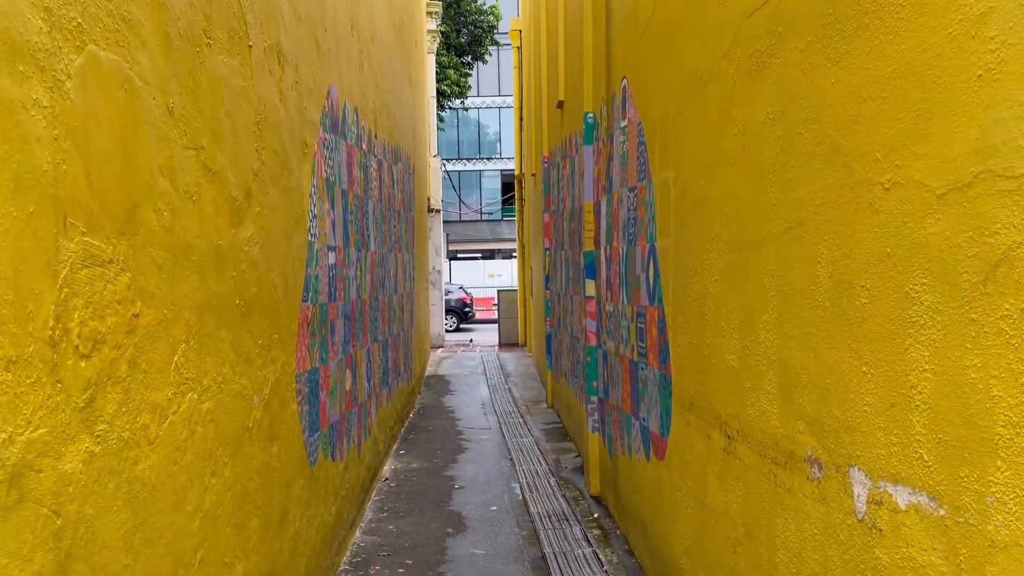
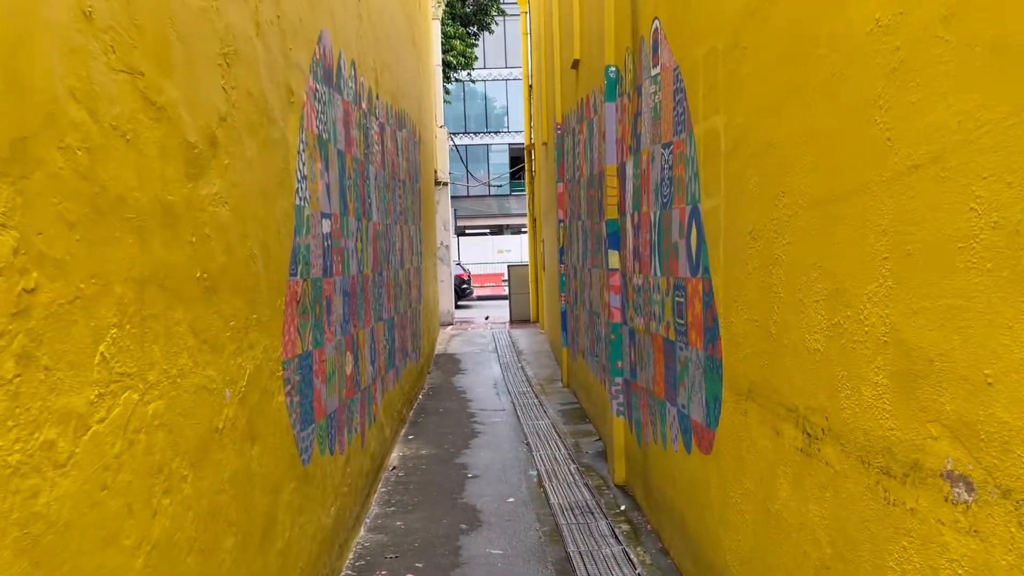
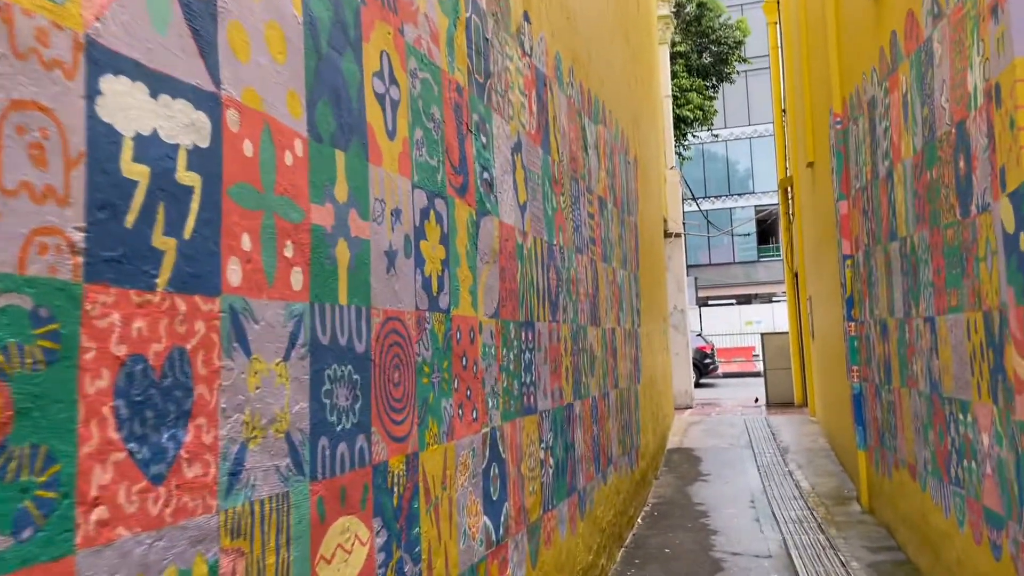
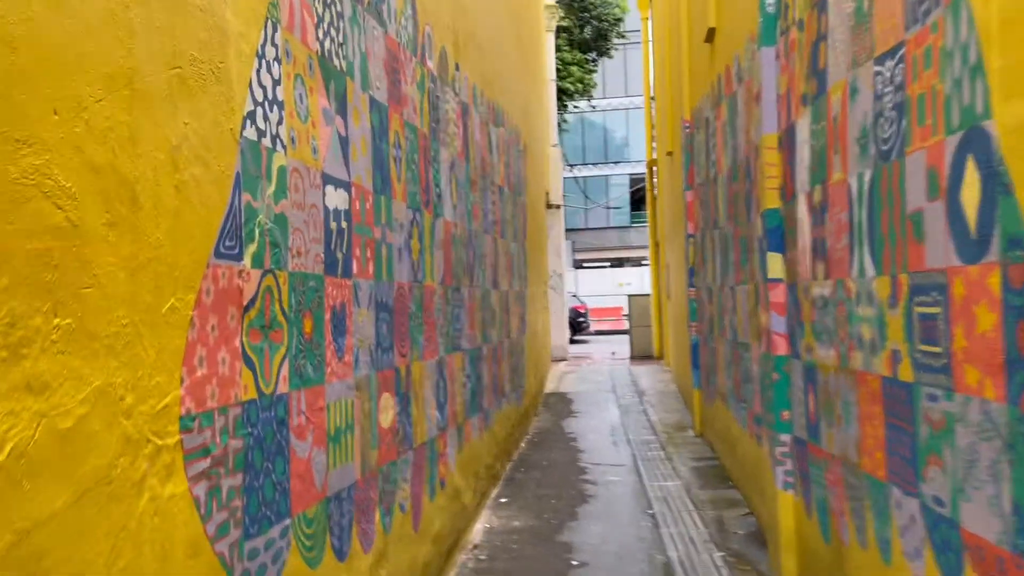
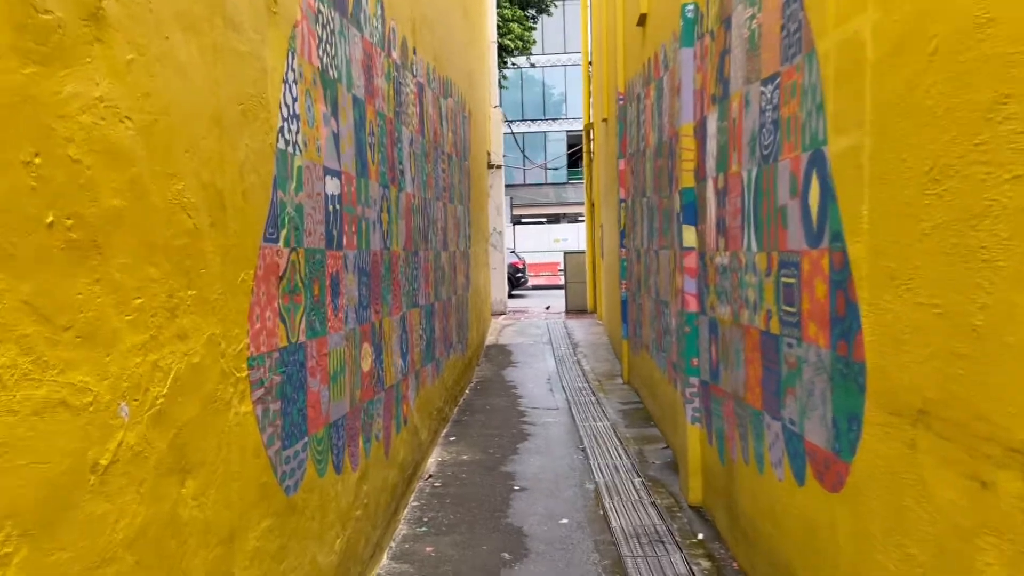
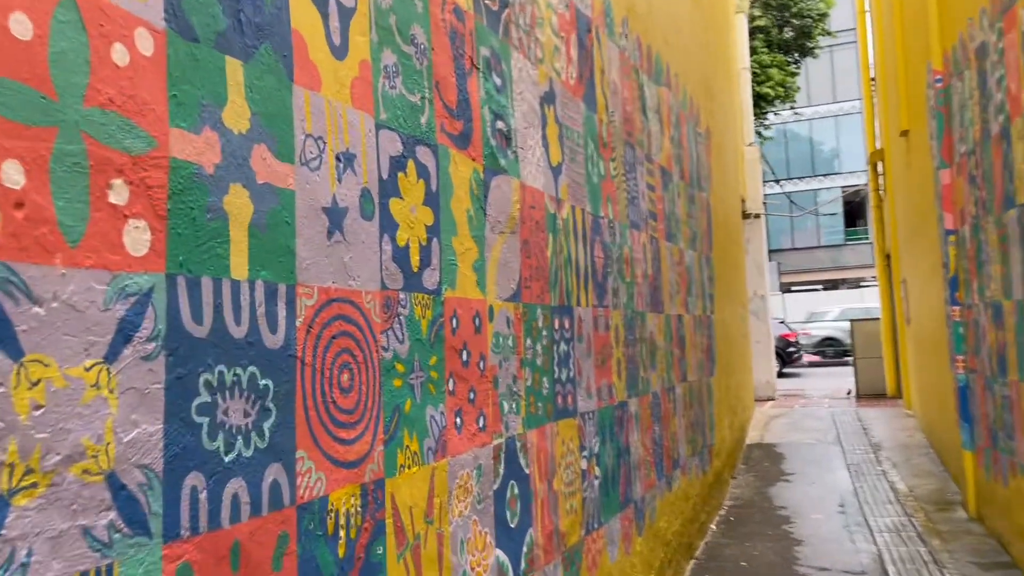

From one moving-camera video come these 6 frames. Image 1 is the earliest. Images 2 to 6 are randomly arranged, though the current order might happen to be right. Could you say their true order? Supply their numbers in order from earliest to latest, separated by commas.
2, 5, 4, 3, 6
